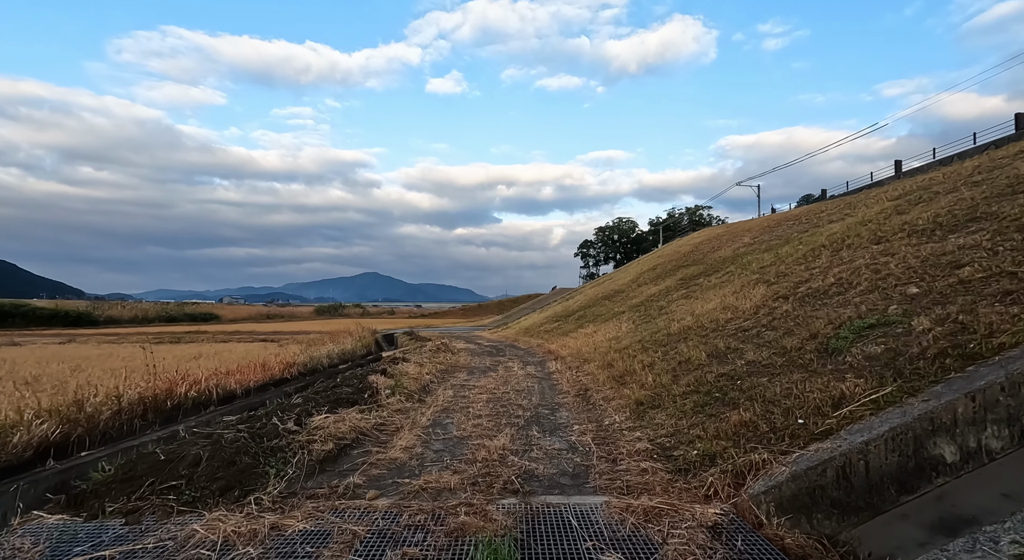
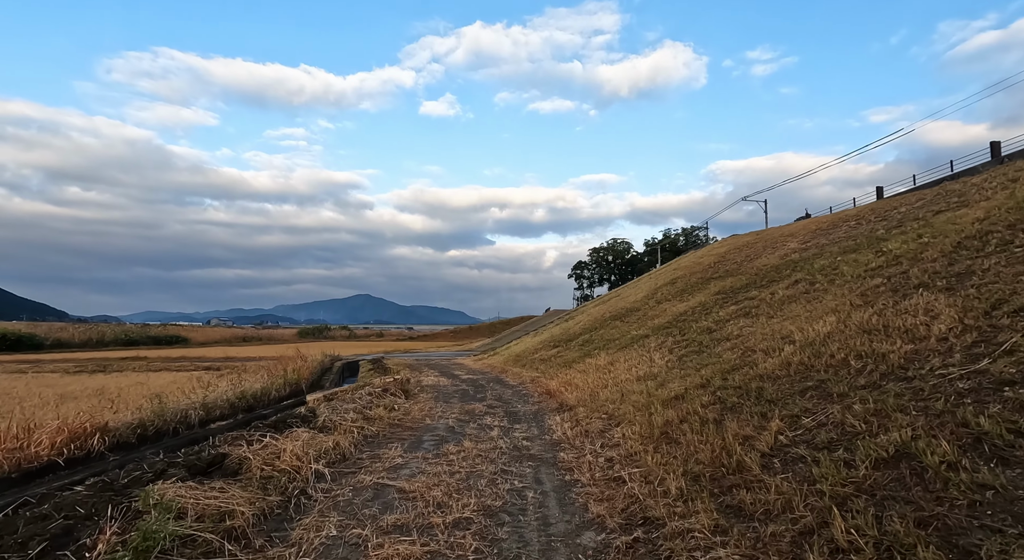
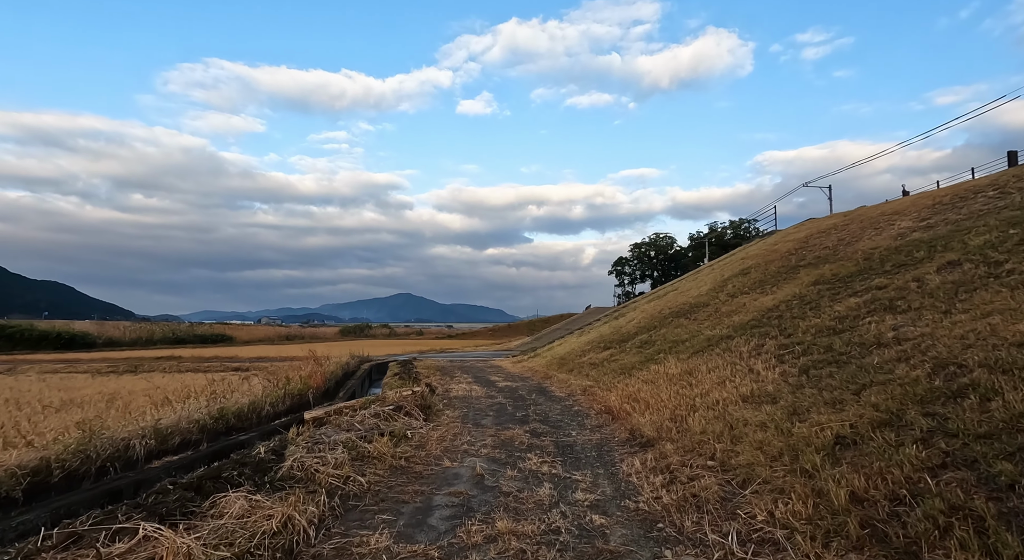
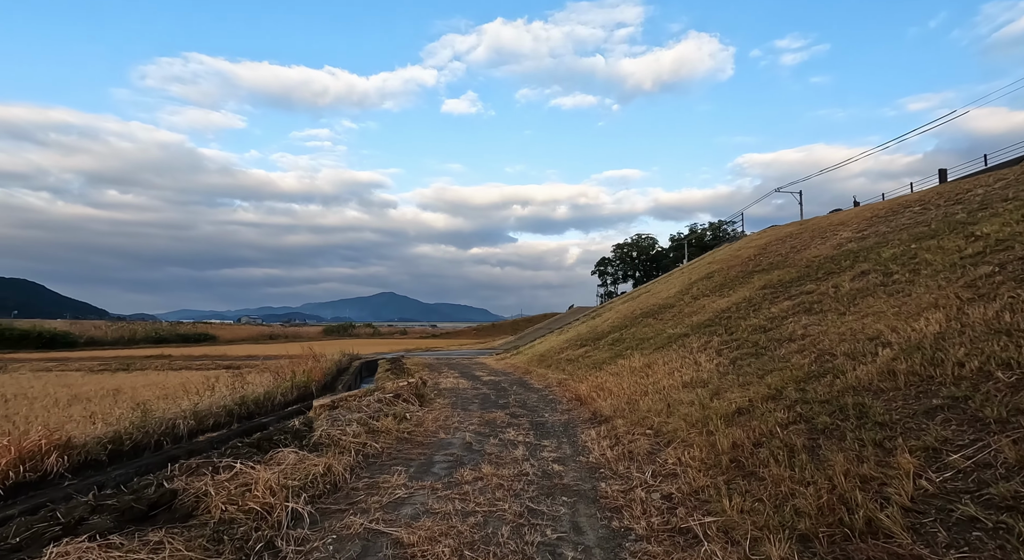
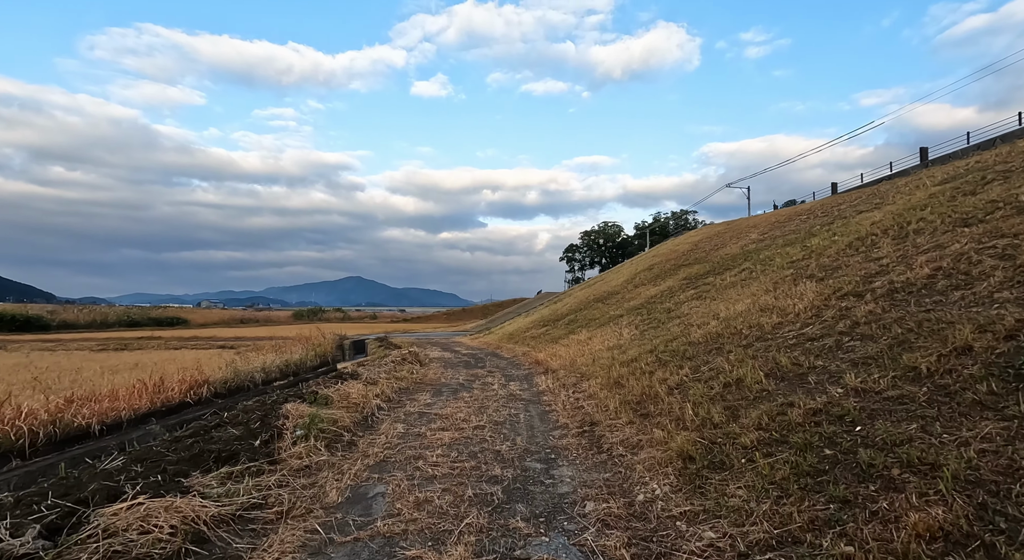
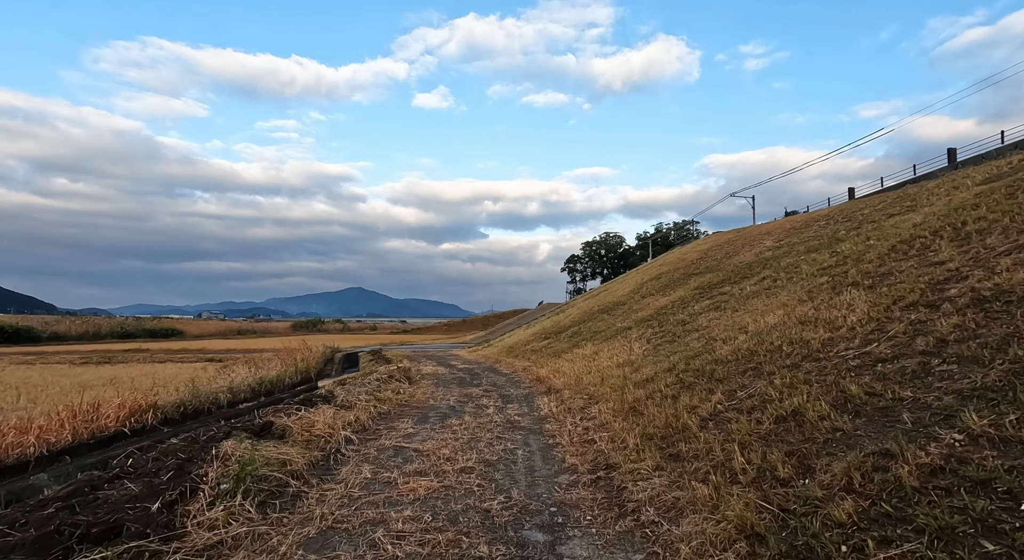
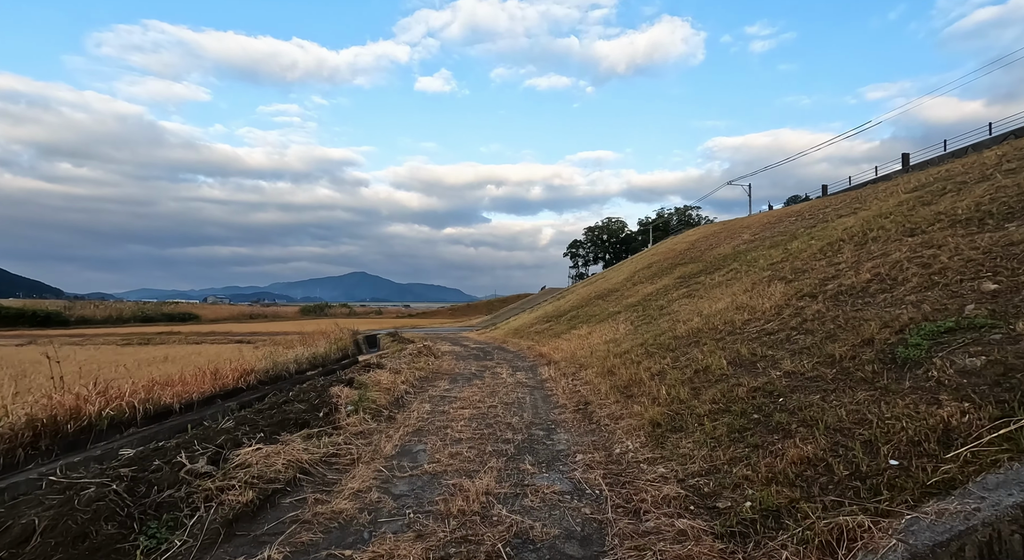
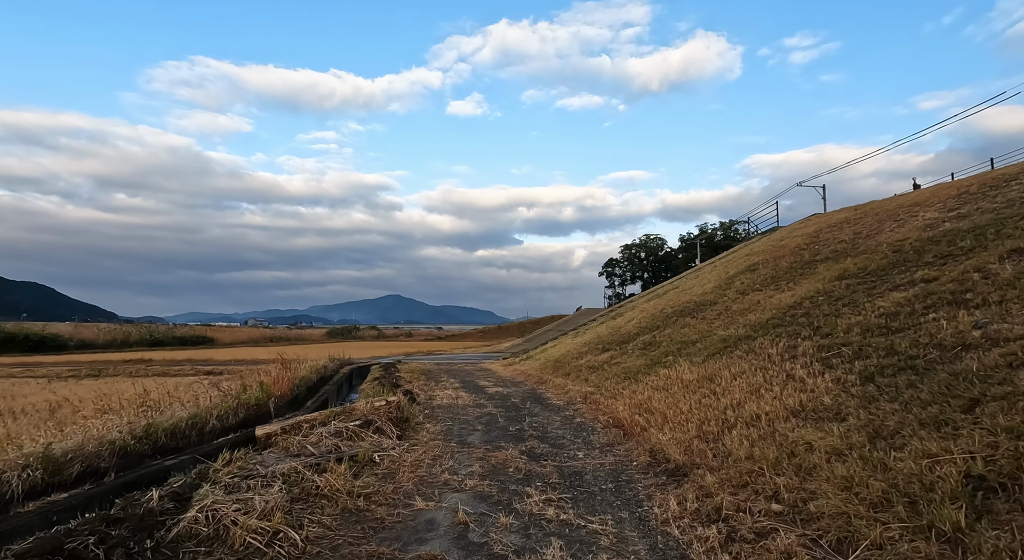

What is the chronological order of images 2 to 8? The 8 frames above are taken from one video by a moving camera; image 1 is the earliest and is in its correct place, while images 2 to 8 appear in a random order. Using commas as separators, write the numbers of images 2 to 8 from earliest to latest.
7, 5, 6, 2, 4, 3, 8
